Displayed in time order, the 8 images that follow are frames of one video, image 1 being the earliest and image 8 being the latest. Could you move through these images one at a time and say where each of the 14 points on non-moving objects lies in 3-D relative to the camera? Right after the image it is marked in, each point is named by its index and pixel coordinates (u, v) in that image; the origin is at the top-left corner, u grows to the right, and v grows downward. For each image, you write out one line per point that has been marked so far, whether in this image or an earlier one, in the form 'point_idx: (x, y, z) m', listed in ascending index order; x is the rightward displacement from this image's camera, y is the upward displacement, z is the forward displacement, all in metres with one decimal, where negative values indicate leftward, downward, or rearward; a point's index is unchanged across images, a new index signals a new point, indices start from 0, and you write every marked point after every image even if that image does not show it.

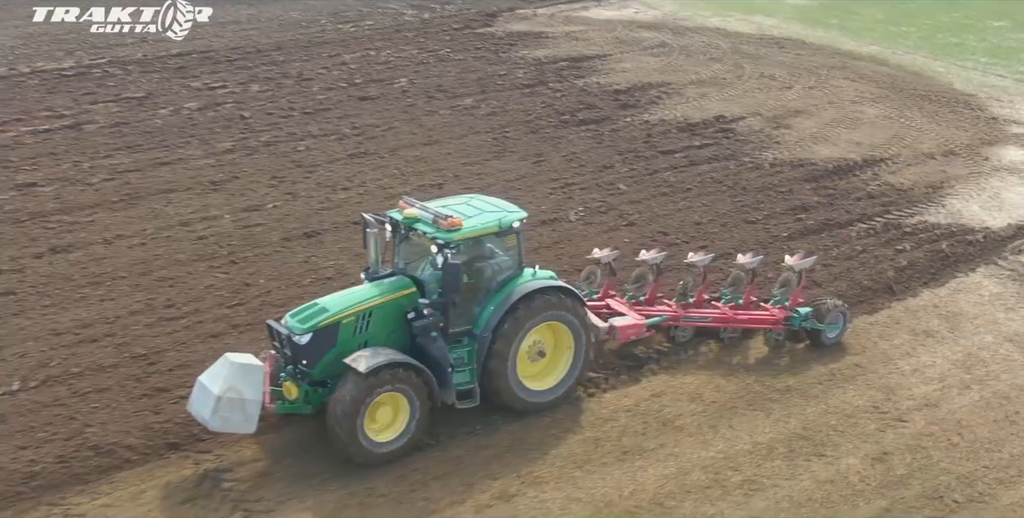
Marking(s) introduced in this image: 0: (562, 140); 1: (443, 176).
0: (+0.7, +1.5, +13.4) m
1: (-0.6, +1.0, +12.3) m
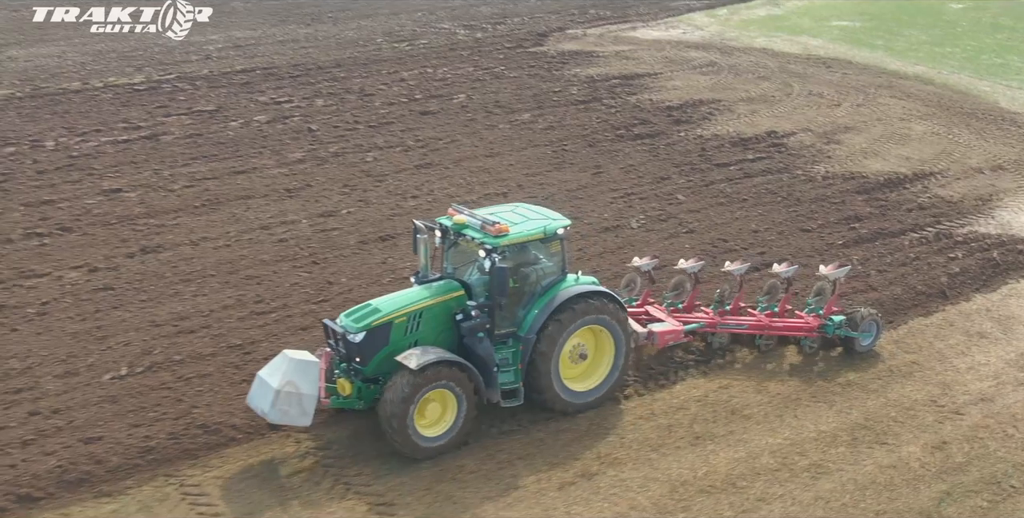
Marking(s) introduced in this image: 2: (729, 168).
0: (+1.4, +1.4, +13.9) m
1: (+0.1, +0.9, +12.8) m
2: (+2.4, +1.0, +12.6) m
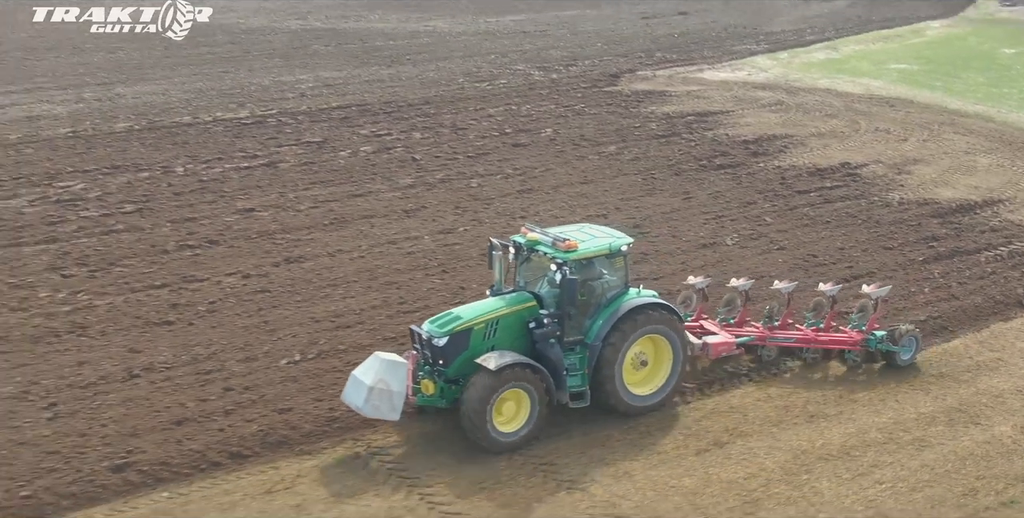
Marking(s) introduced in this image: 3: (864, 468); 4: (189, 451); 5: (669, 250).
0: (+2.6, +1.1, +15.0) m
1: (+1.2, +0.7, +13.9) m
2: (+3.6, +0.8, +13.6) m
3: (+2.5, -1.5, +8.0) m
4: (-2.2, -1.3, +7.8) m
5: (+1.9, +0.2, +12.7) m
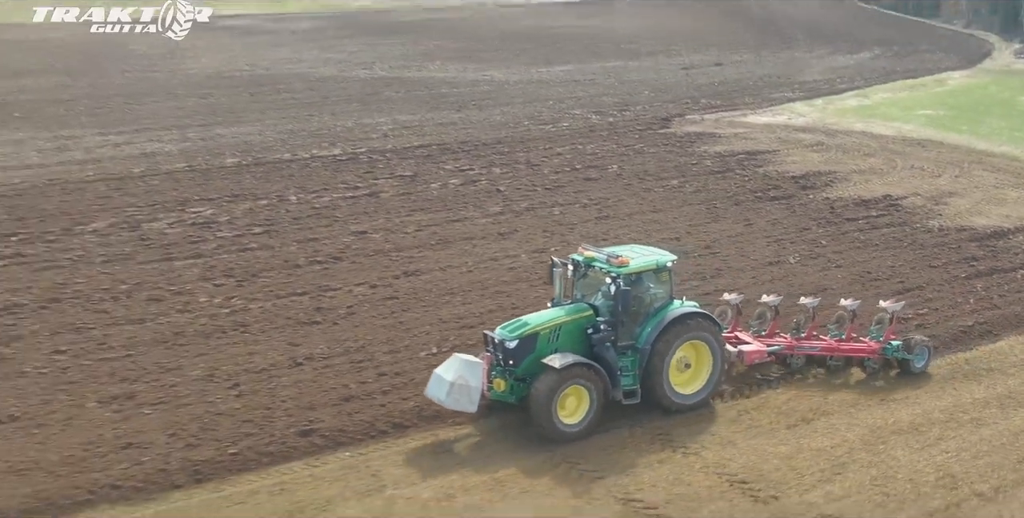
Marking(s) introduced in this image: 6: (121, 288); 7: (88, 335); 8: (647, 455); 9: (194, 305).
0: (+3.7, +0.7, +16.4) m
1: (+2.3, +0.4, +15.4) m
2: (+4.6, +0.5, +15.1) m
3: (+3.5, -1.5, +9.3) m
4: (-1.2, -1.3, +9.2) m
5: (+2.9, -0.1, +14.1) m
6: (-4.4, -0.2, +13.7) m
7: (-4.3, -0.7, +11.9) m
8: (+1.1, -1.6, +9.1) m
9: (-3.4, -0.4, +12.9) m
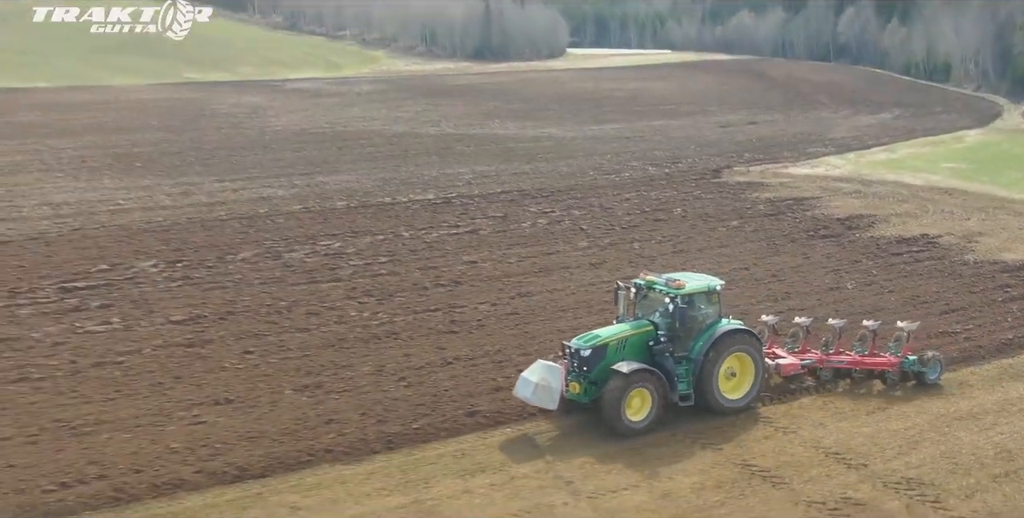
0: (+4.9, +0.2, +18.4) m
1: (+3.5, -0.1, +17.3) m
2: (+5.9, 0.0, +17.0) m
3: (+4.7, -1.6, +11.1) m
4: (0.0, -1.4, +11.0) m
5: (+4.2, -0.5, +16.0) m
6: (-3.2, -0.6, +15.6) m
7: (-3.0, -1.0, +13.8) m
8: (+2.3, -1.7, +11.0) m
9: (-2.1, -0.8, +14.8) m
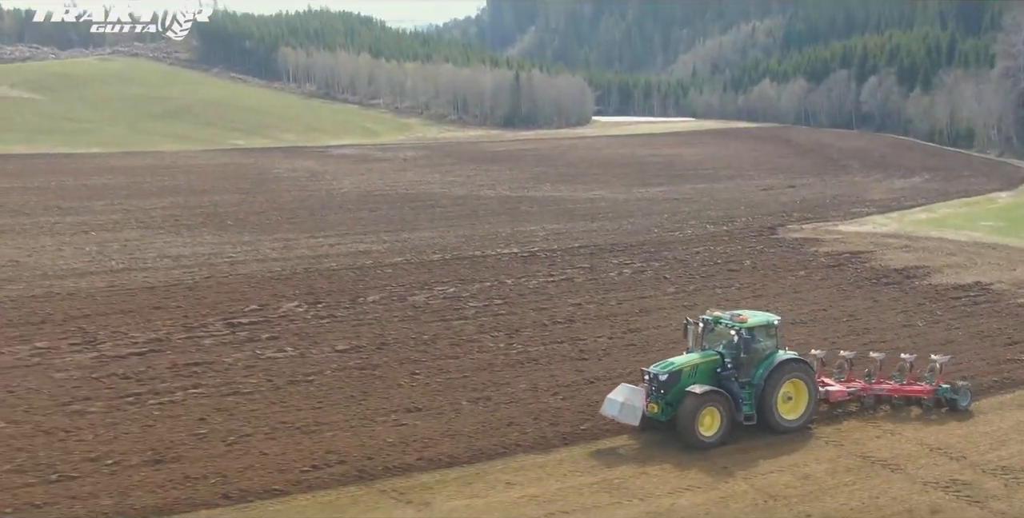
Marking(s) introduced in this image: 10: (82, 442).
0: (+6.7, -0.6, +20.6) m
1: (+5.3, -0.8, +19.5) m
2: (+7.7, -0.7, +19.2) m
3: (+6.5, -2.0, +13.2) m
4: (+1.7, -1.8, +13.1) m
5: (+6.0, -1.1, +18.2) m
6: (-1.4, -1.2, +17.8) m
7: (-1.2, -1.5, +16.0) m
8: (+4.1, -2.1, +13.1) m
9: (-0.3, -1.3, +17.0) m
10: (-4.8, -2.0, +12.5) m
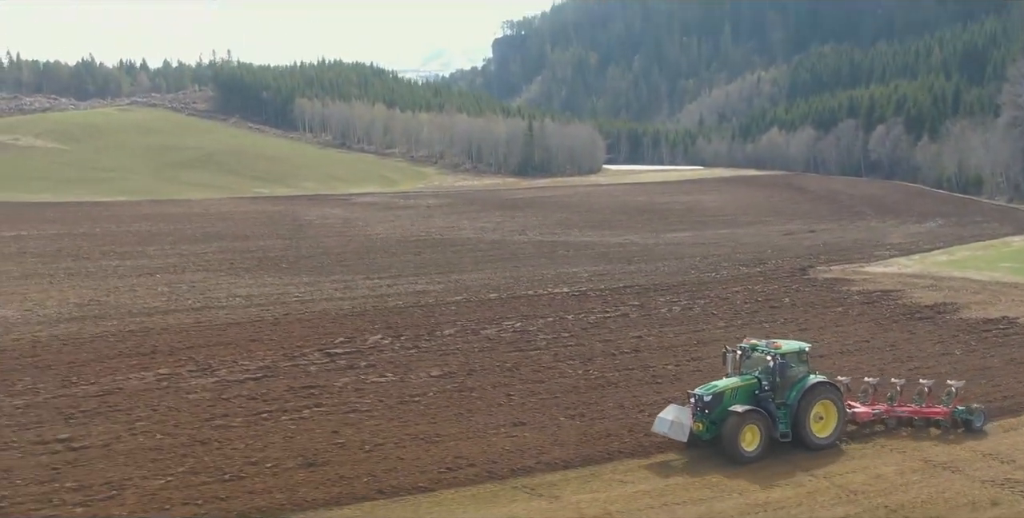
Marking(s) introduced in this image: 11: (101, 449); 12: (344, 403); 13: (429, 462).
0: (+8.0, -1.3, +22.3) m
1: (+6.6, -1.5, +21.2) m
2: (+9.0, -1.3, +20.9) m
3: (+7.8, -2.4, +14.9) m
4: (+3.0, -2.2, +14.9) m
5: (+7.3, -1.7, +19.9) m
6: (-0.1, -1.8, +19.5) m
7: (+0.1, -2.0, +17.7) m
8: (+5.4, -2.4, +14.8) m
9: (+1.0, -1.9, +18.8) m
10: (-3.5, -2.4, +14.2) m
11: (-5.2, -2.4, +14.2) m
12: (-2.5, -2.1, +16.6) m
13: (-1.0, -2.5, +13.6) m
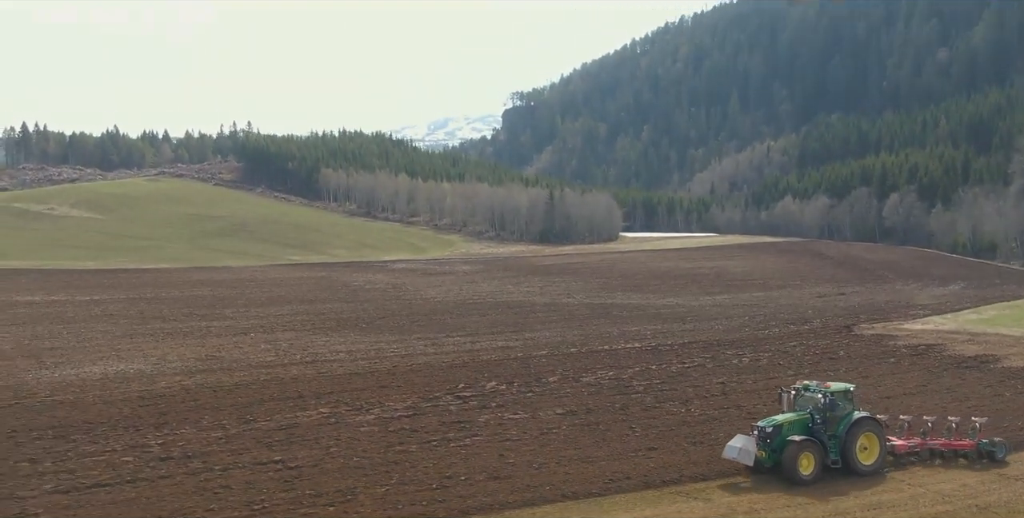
0: (+10.2, -2.5, +25.3) m
1: (+8.8, -2.6, +24.2) m
2: (+11.1, -2.5, +23.9) m
3: (+9.9, -3.2, +17.9) m
4: (+5.2, -3.0, +17.8) m
5: (+9.5, -2.8, +22.9) m
6: (+2.1, -2.9, +22.5) m
7: (+2.2, -3.0, +20.6) m
8: (+7.5, -3.2, +17.7) m
9: (+3.1, -2.9, +21.7) m
10: (-1.3, -3.2, +17.1) m
11: (-3.0, -3.2, +17.2) m
12: (-0.3, -3.0, +19.6) m
13: (+1.1, -3.2, +16.5) m
